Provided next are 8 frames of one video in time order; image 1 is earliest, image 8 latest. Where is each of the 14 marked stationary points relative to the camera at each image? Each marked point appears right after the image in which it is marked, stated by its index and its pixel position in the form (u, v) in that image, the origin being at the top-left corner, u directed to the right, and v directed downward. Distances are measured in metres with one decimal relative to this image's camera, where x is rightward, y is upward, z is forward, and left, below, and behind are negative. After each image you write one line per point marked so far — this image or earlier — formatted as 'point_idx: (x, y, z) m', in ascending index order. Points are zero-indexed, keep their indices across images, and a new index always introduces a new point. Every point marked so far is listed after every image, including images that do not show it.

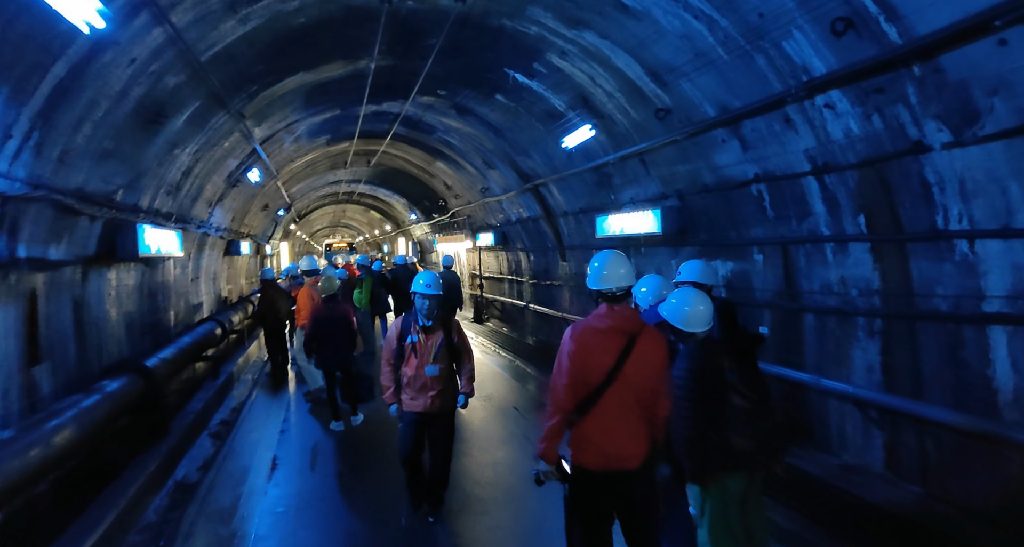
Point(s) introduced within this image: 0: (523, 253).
0: (+0.3, +0.5, +12.5) m
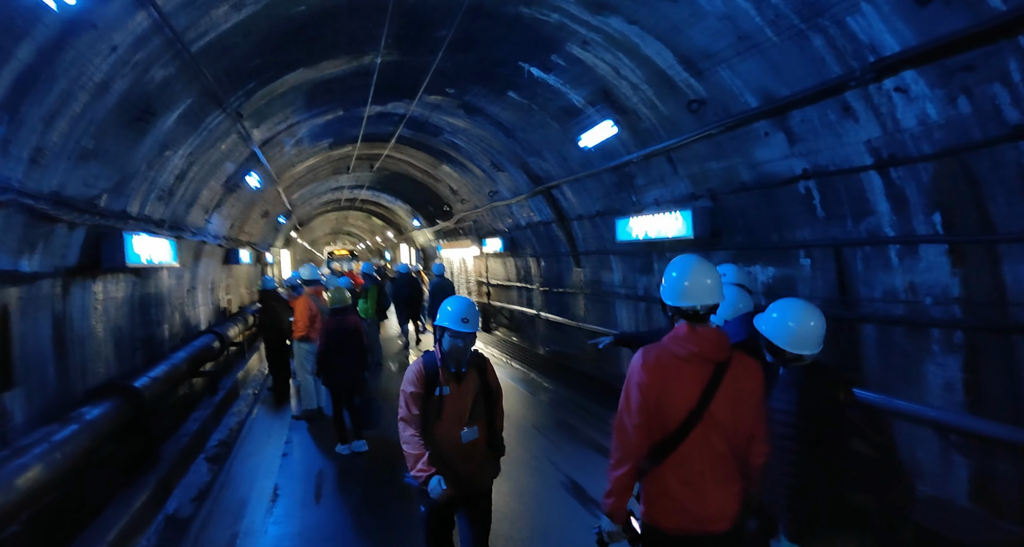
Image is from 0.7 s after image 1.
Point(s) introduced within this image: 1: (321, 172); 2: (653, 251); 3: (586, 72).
0: (+0.5, +0.3, +12.0) m
1: (-5.5, +2.9, +14.6) m
2: (+2.0, +0.3, +7.2) m
3: (+0.9, +2.4, +6.1) m
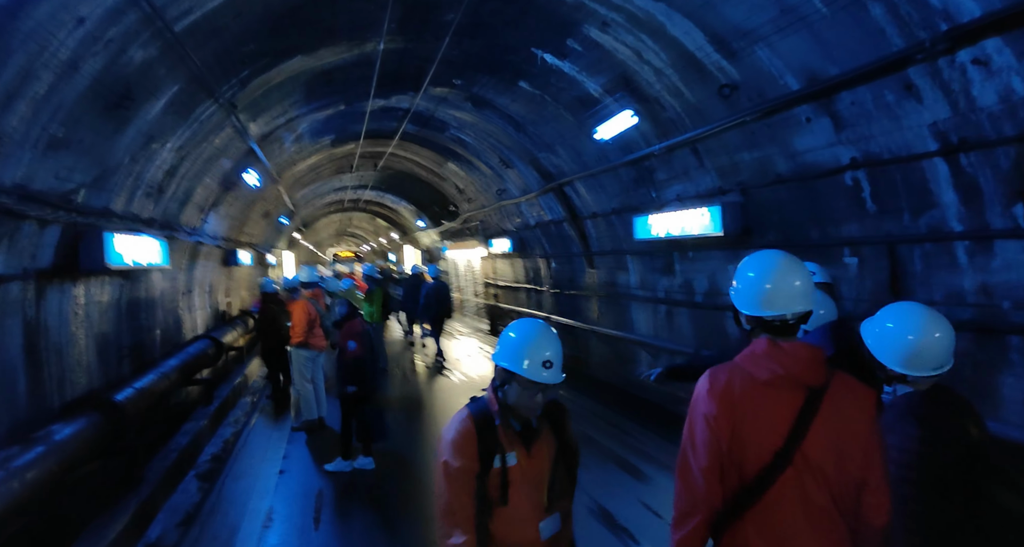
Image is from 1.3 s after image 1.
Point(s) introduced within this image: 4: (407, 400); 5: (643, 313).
0: (+0.7, +0.3, +11.5) m
1: (-5.3, +2.9, +14.2) m
2: (+2.2, +0.3, +6.8) m
3: (+1.0, +2.4, +5.7) m
4: (-1.5, -1.8, +7.3) m
5: (+2.0, -0.6, +7.7) m
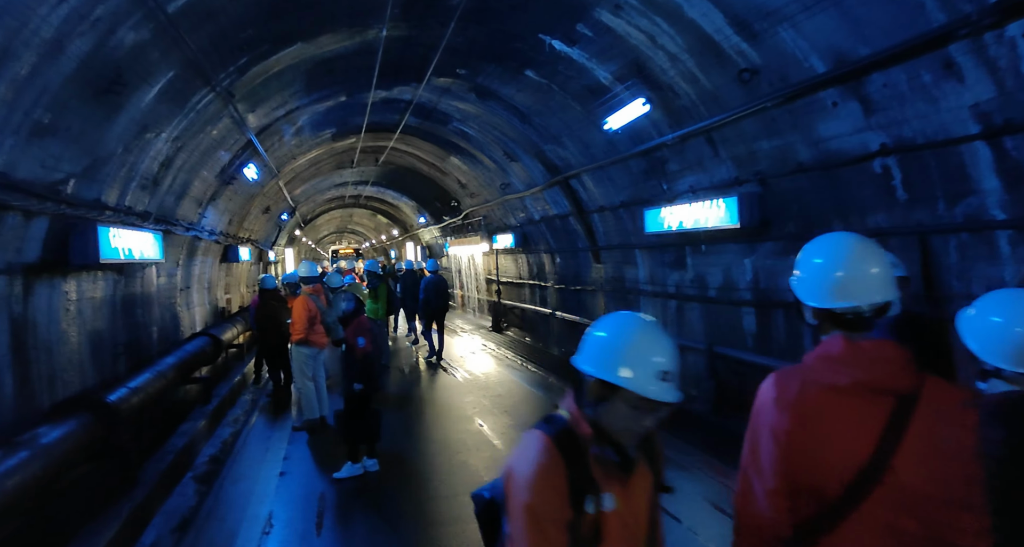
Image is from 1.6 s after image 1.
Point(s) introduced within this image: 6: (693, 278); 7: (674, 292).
0: (+0.8, +0.4, +11.3) m
1: (-5.2, +3.0, +14.0) m
2: (+2.3, +0.4, +6.6) m
3: (+1.1, +2.5, +5.4) m
4: (-1.4, -1.8, +7.1) m
5: (+2.1, -0.5, +7.5) m
6: (+2.4, -0.1, +6.6) m
7: (+2.3, -0.3, +7.0) m
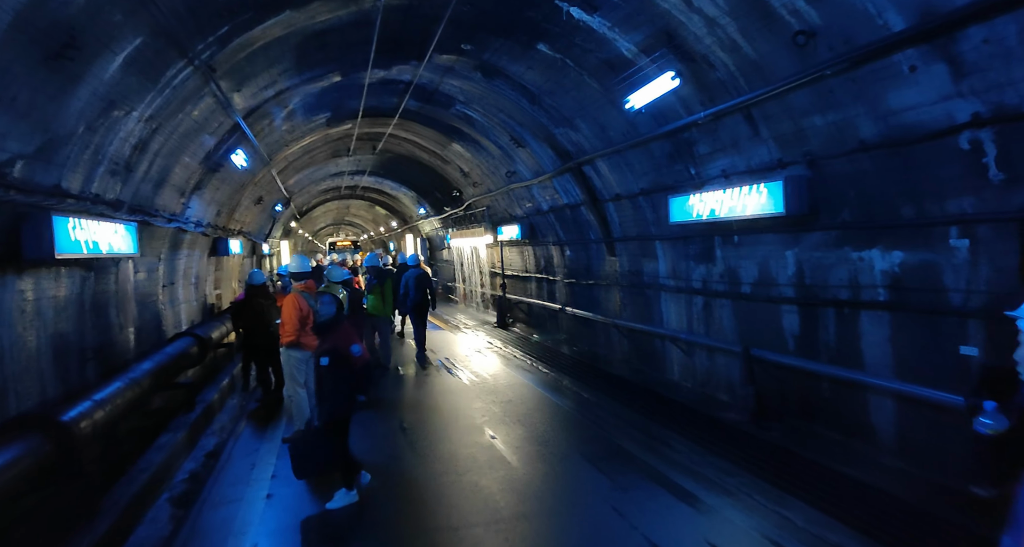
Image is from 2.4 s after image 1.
0: (+0.9, +0.6, +10.7) m
1: (-5.1, +3.2, +13.3) m
2: (+2.4, +0.5, +6.0) m
3: (+1.3, +2.5, +4.8) m
4: (-1.3, -1.7, +6.5) m
5: (+2.3, -0.4, +7.0) m
6: (+2.5, 0.0, +6.1) m
7: (+2.4, -0.2, +6.4) m
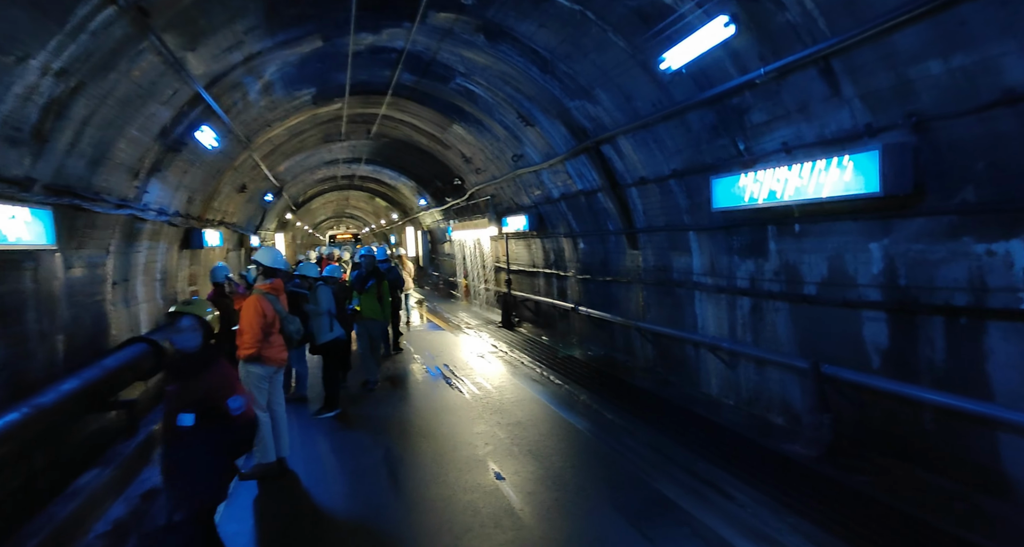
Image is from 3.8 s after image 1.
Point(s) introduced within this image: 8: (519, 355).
0: (+1.0, +0.6, +9.7) m
1: (-4.9, +3.3, +12.3) m
2: (+2.5, +0.5, +4.9) m
3: (+1.4, +2.6, +3.7) m
4: (-1.2, -1.7, +5.5) m
5: (+2.4, -0.4, +5.9) m
6: (+2.6, 0.0, +5.0) m
7: (+2.5, -0.1, +5.4) m
8: (+0.1, -1.5, +9.1) m
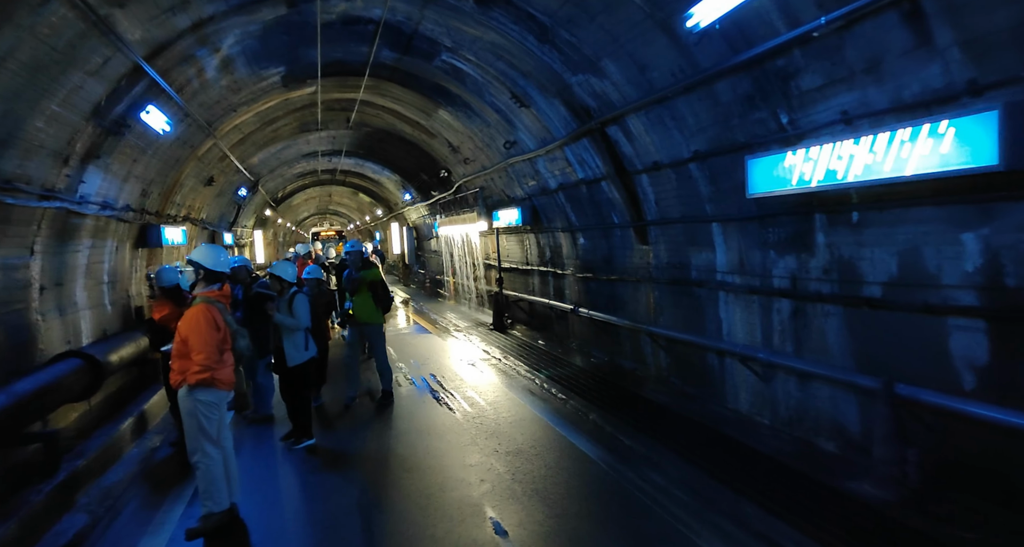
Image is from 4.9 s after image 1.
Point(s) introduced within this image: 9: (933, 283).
0: (+0.9, +0.7, +8.8) m
1: (-5.1, +3.3, +11.3) m
2: (+2.5, +0.5, +4.1) m
3: (+1.4, +2.6, +2.9) m
4: (-1.2, -1.7, +4.6) m
5: (+2.3, -0.4, +5.1) m
6: (+2.6, +0.1, +4.2) m
7: (+2.5, -0.1, +4.6) m
8: (0.0, -1.4, +8.3) m
9: (+2.8, -0.1, +3.4) m
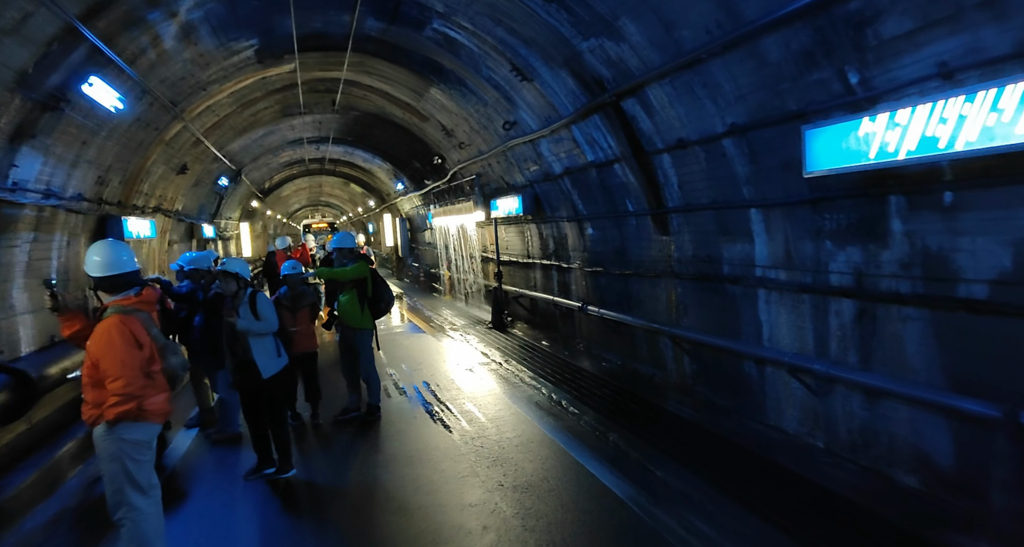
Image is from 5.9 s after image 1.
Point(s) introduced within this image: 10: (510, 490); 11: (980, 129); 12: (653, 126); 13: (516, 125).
0: (+0.9, +0.8, +8.0) m
1: (-5.2, +3.4, +10.4) m
2: (+2.5, +0.5, +3.3) m
3: (+1.4, +2.6, +2.1) m
4: (-1.1, -1.7, +3.8) m
5: (+2.4, -0.3, +4.3) m
6: (+2.6, +0.1, +3.4) m
7: (+2.5, -0.1, +3.8) m
8: (+0.1, -1.4, +7.5) m
9: (+2.9, 0.0, +2.6) m
10: (0.0, -1.6, +3.8) m
11: (+2.4, +0.8, +2.6) m
12: (+1.5, +1.5, +5.3) m
13: (+0.1, +2.3, +7.9) m
